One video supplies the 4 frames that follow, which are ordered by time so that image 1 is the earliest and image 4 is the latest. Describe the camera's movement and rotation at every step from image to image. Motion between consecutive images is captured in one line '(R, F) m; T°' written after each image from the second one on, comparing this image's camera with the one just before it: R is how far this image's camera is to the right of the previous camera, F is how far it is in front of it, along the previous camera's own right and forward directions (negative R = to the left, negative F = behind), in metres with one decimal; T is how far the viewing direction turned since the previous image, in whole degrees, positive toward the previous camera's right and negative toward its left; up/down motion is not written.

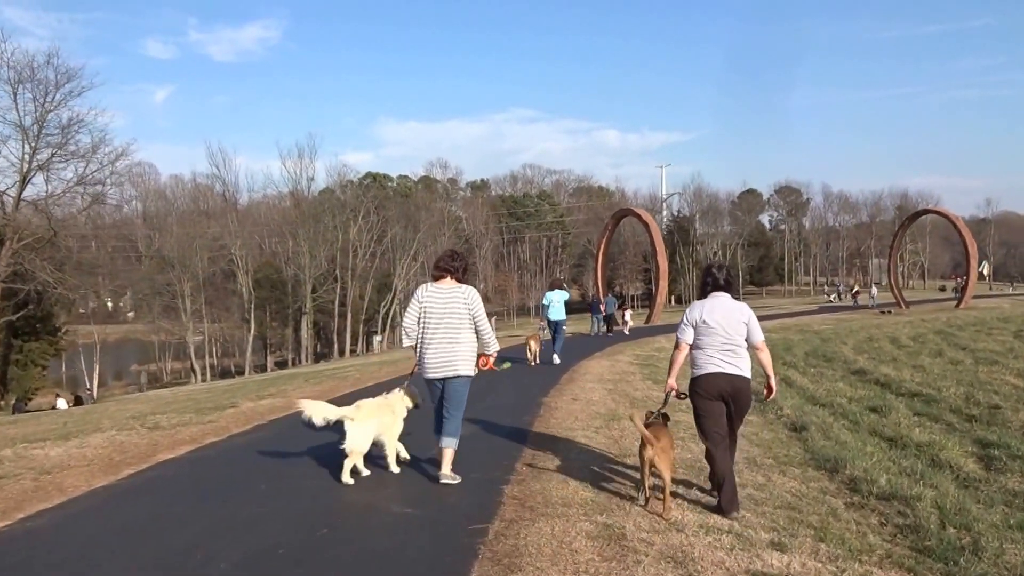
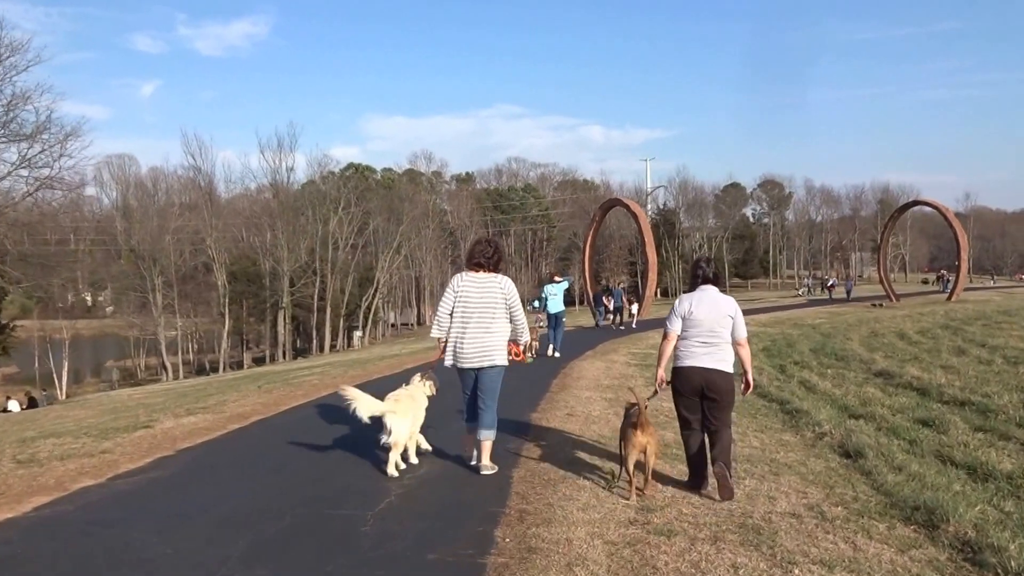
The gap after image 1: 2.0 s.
(0.0, +2.1) m; +1°
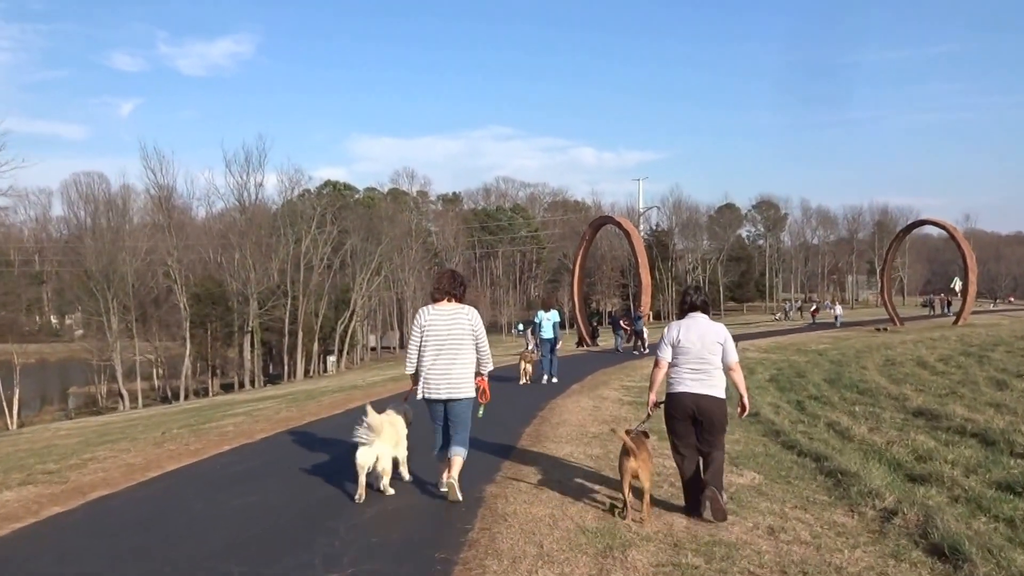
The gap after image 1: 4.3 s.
(+0.4, +2.5) m; +1°
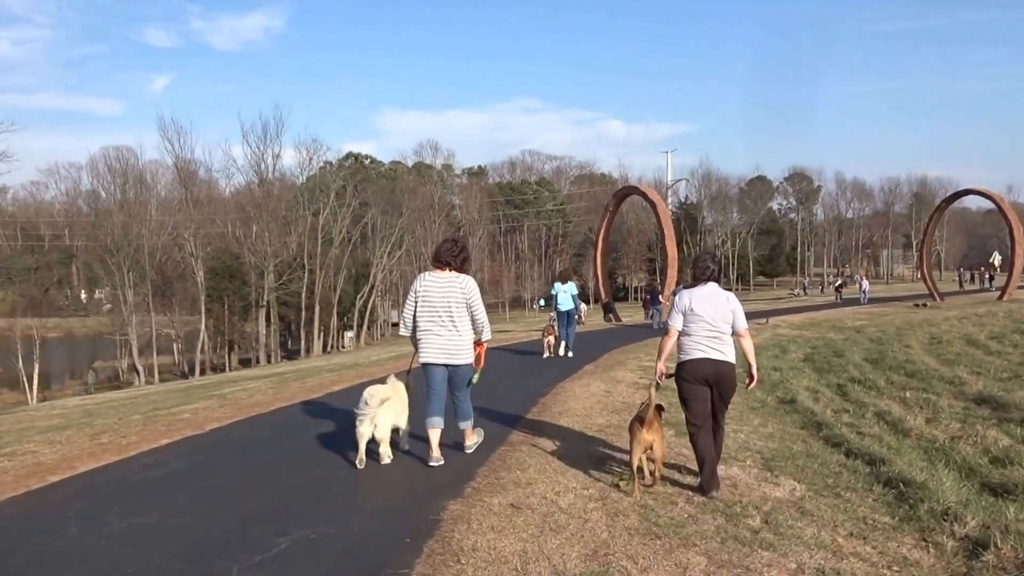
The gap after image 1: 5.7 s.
(+0.4, +1.5) m; -2°
